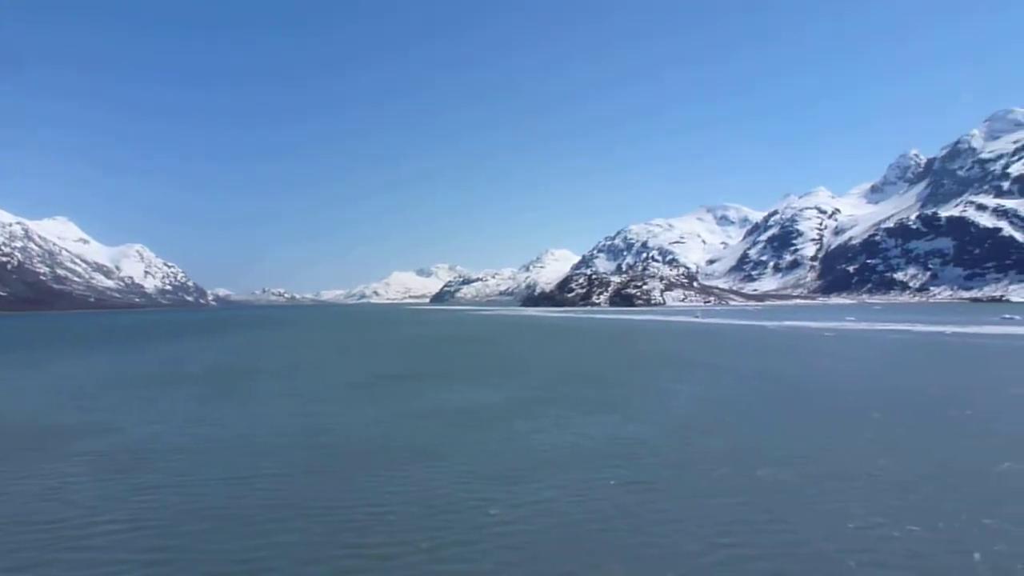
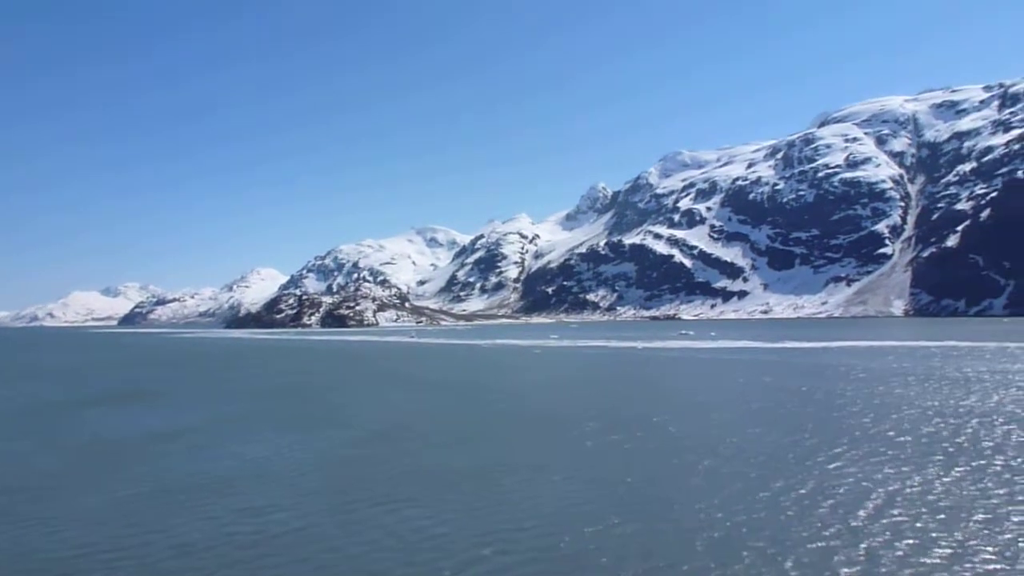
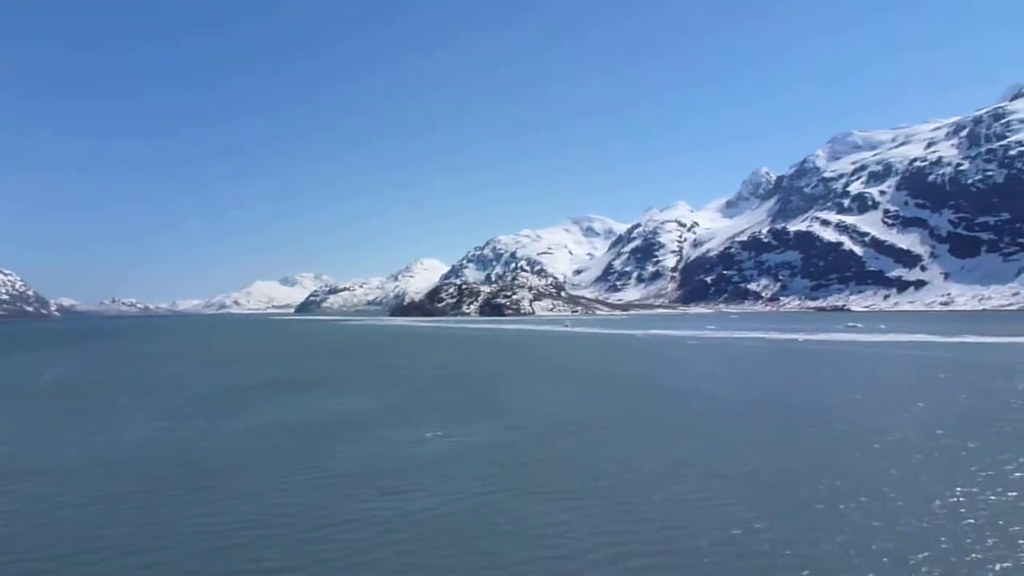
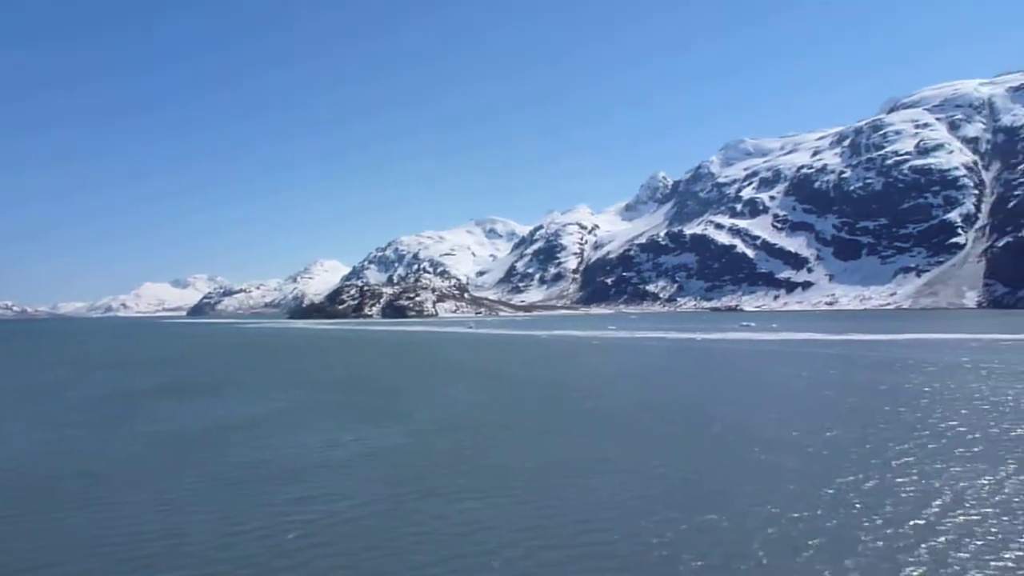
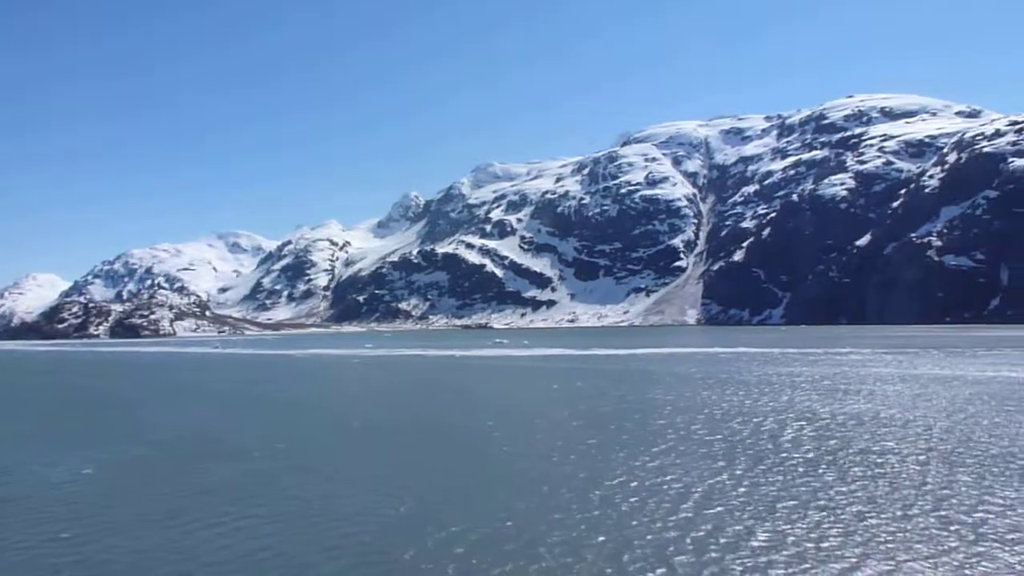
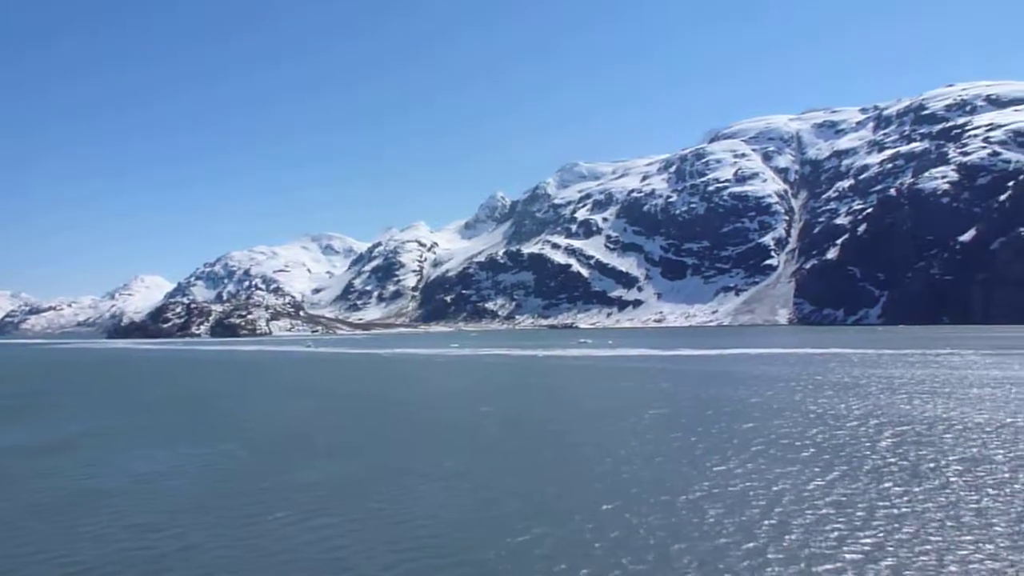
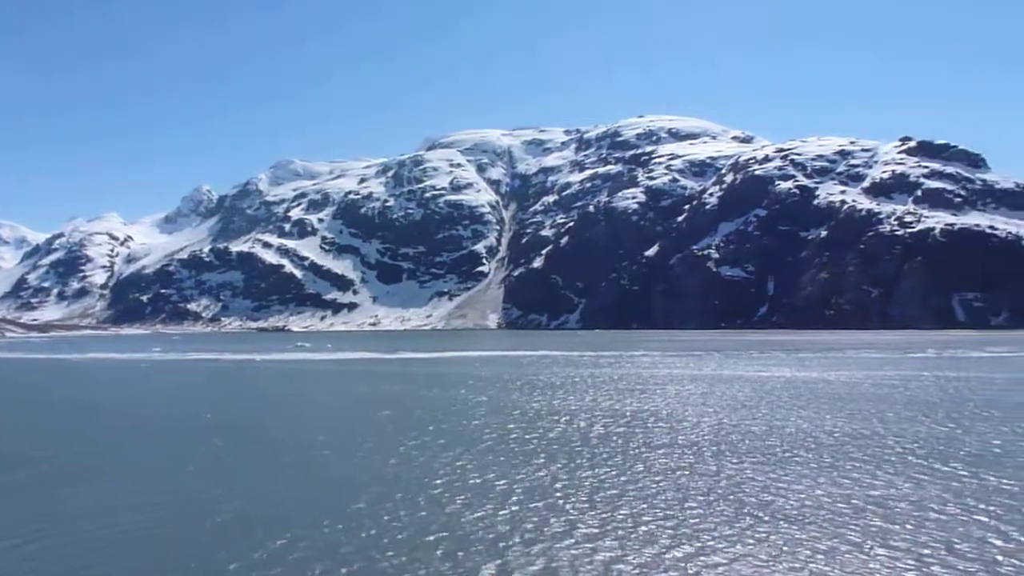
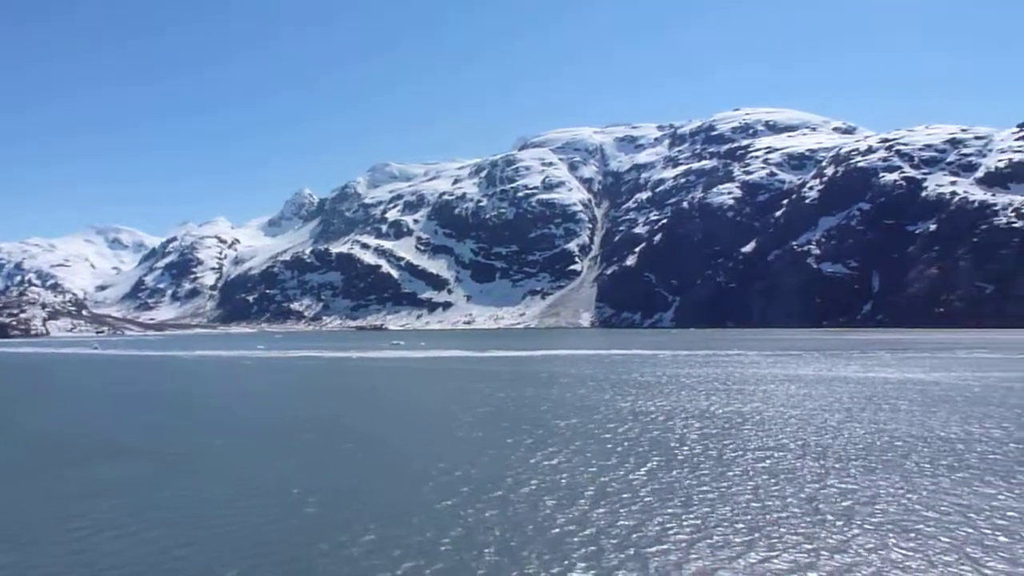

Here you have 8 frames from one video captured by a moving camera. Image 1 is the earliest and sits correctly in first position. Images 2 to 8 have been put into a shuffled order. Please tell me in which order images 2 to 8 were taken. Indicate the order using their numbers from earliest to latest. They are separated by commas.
3, 4, 2, 6, 5, 8, 7
